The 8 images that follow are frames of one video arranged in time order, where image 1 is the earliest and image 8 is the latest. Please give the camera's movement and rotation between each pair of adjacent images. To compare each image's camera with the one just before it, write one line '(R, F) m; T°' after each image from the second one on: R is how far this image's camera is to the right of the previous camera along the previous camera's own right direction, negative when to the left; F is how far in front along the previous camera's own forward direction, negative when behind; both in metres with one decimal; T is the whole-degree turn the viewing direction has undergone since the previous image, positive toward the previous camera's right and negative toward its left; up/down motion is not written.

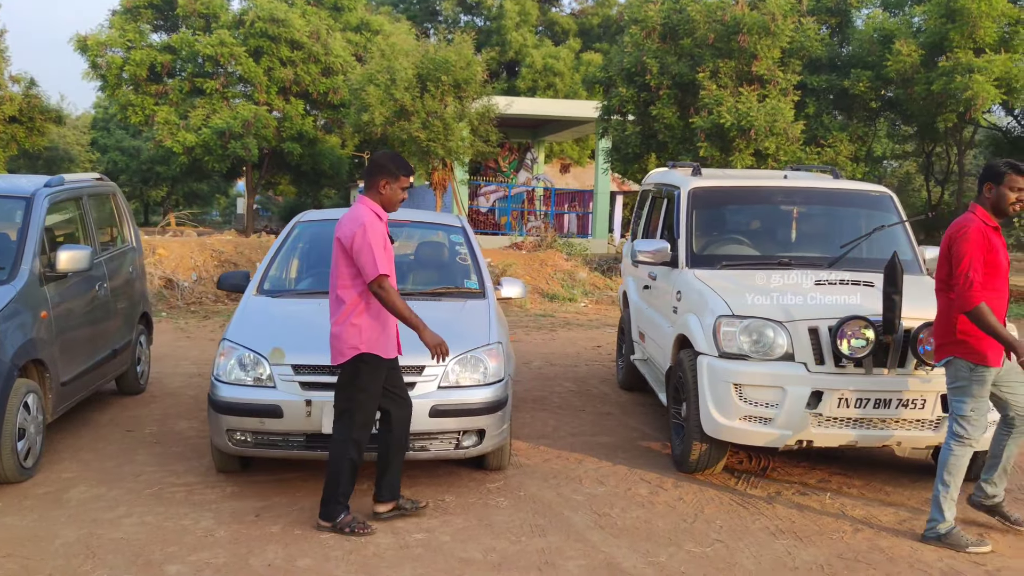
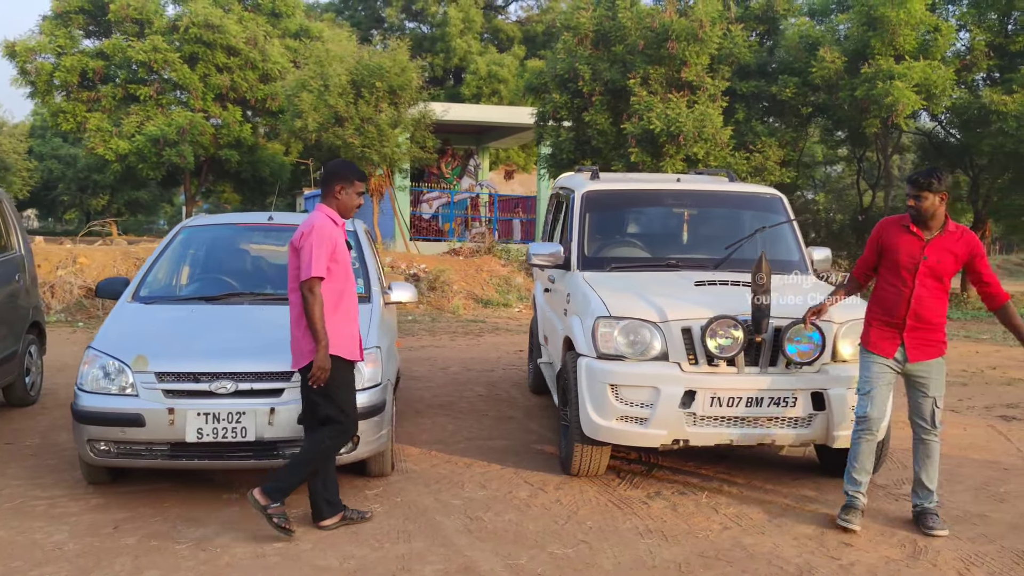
(+0.4, 0.0) m; +3°
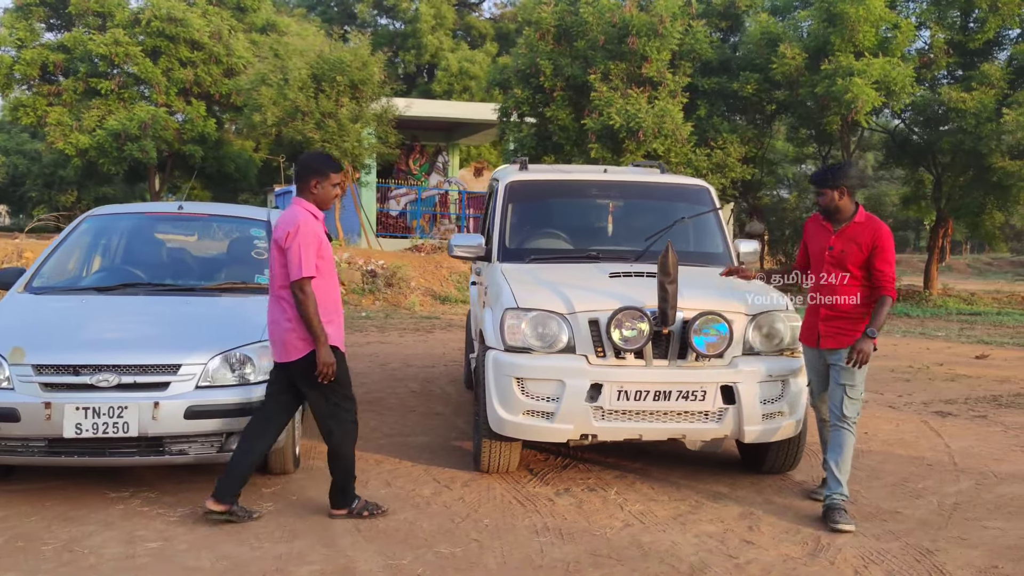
(+0.4, +0.1) m; +1°
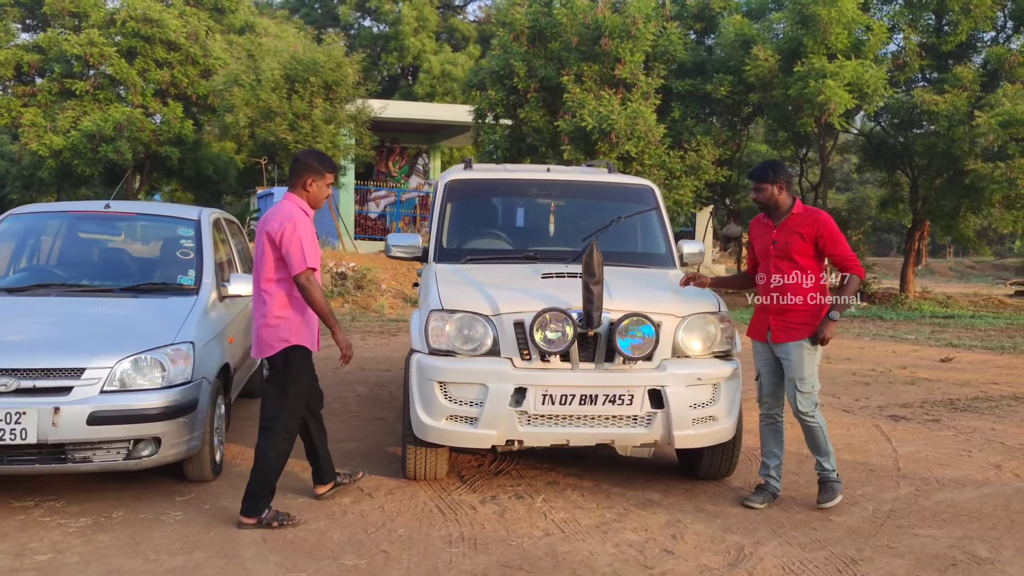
(+0.3, +0.1) m; +1°
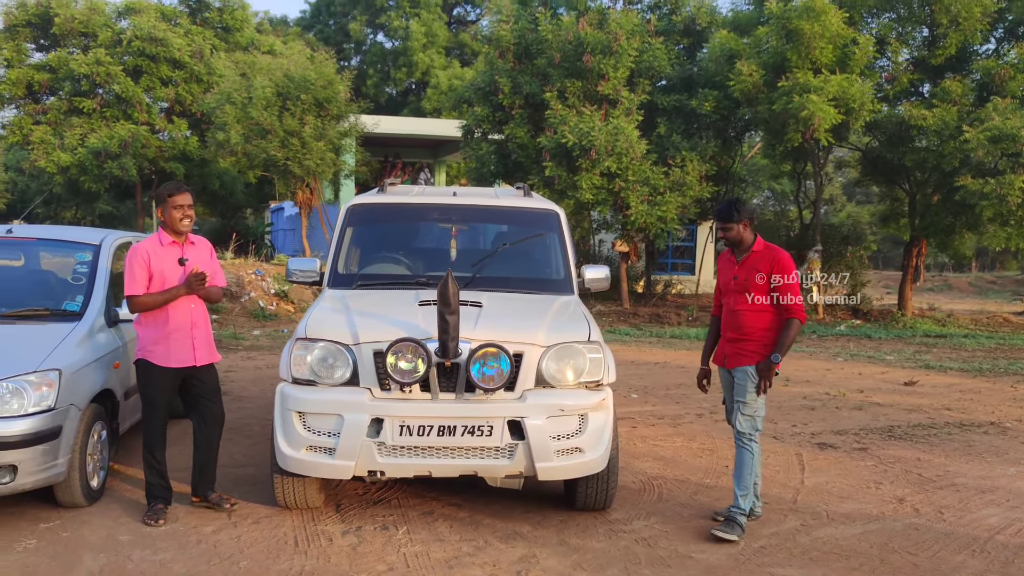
(+0.7, 0.0) m; -2°
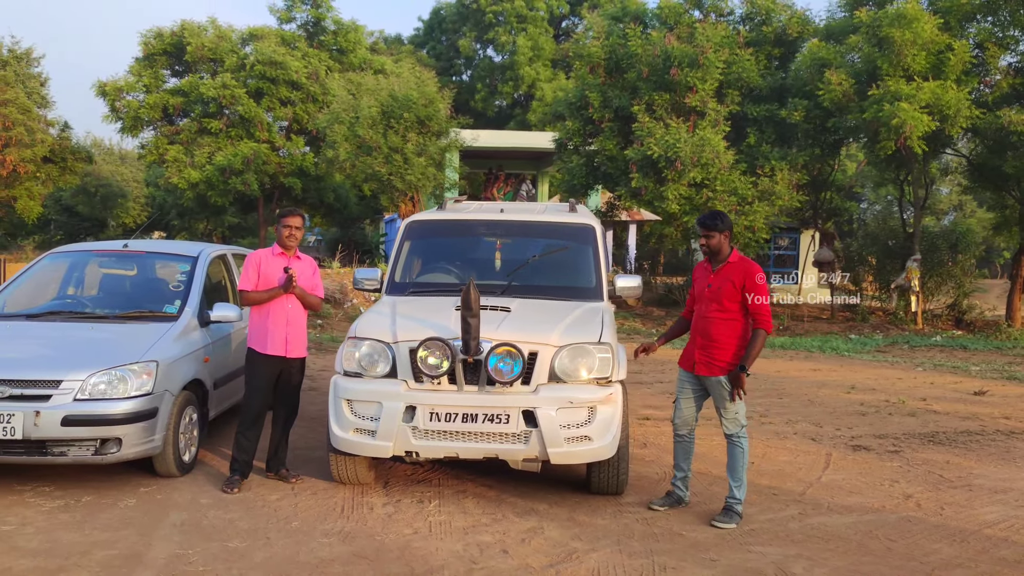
(+0.5, -0.6) m; -7°
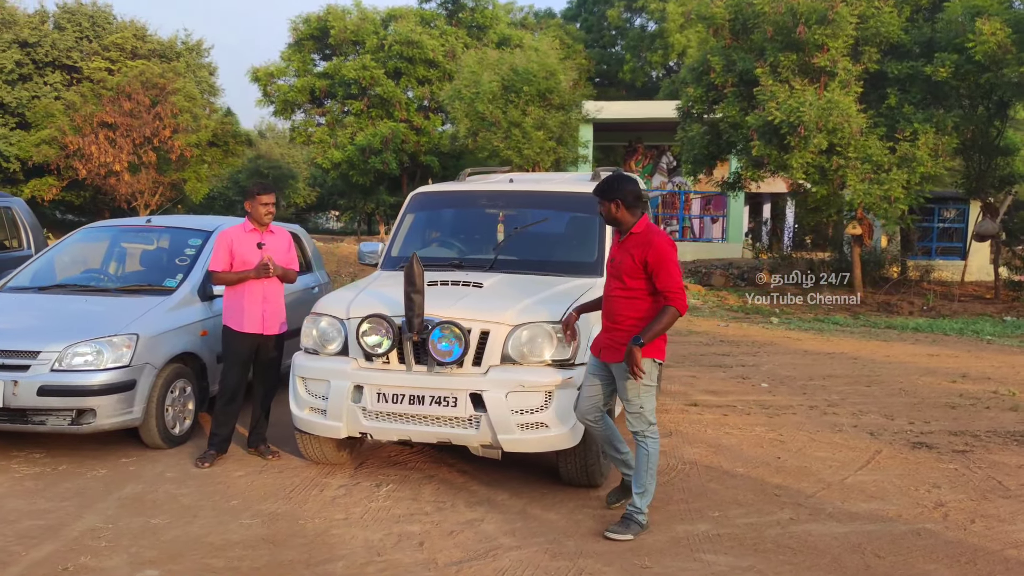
(+1.1, +0.4) m; -11°
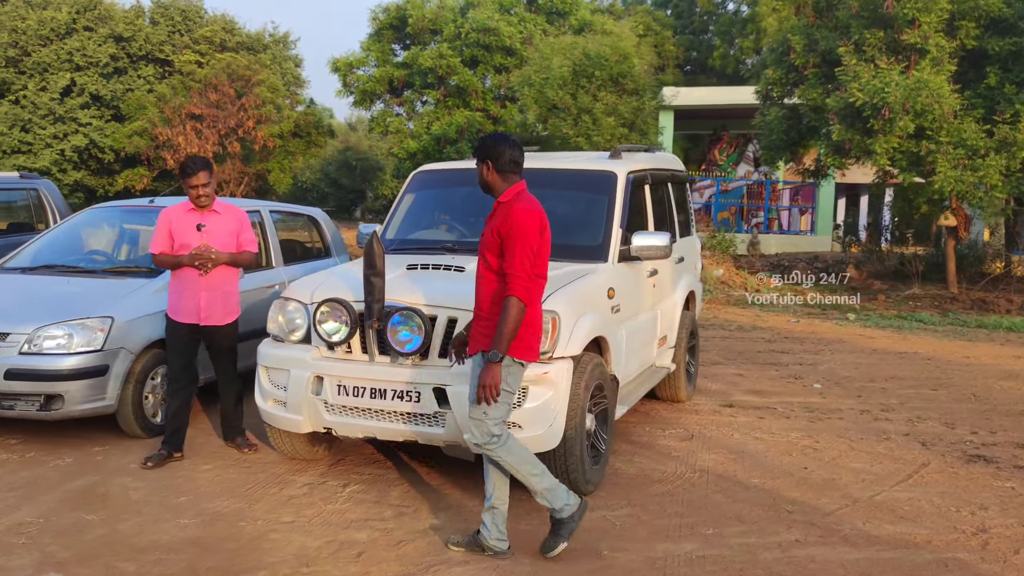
(+0.5, +0.5) m; -6°
